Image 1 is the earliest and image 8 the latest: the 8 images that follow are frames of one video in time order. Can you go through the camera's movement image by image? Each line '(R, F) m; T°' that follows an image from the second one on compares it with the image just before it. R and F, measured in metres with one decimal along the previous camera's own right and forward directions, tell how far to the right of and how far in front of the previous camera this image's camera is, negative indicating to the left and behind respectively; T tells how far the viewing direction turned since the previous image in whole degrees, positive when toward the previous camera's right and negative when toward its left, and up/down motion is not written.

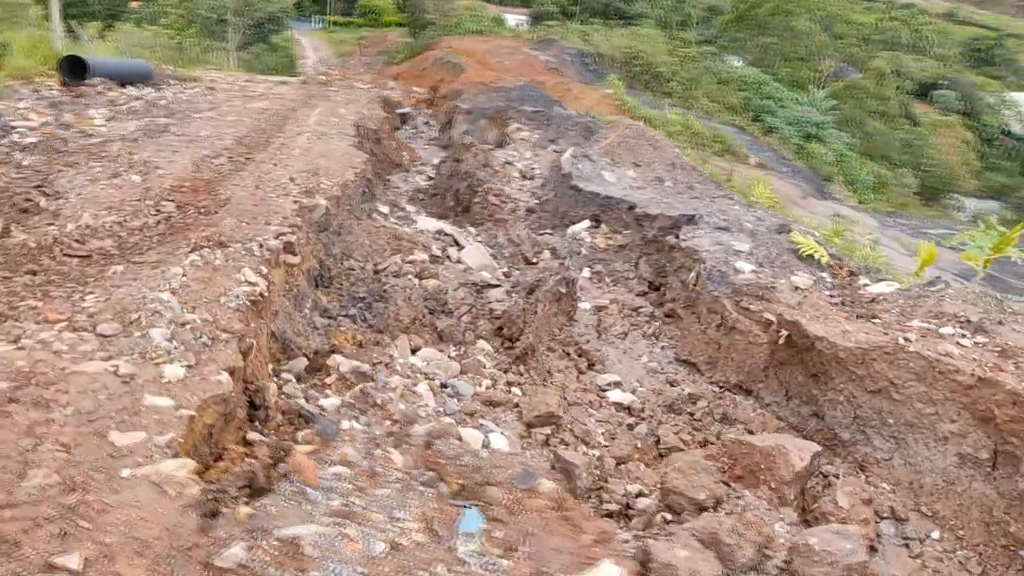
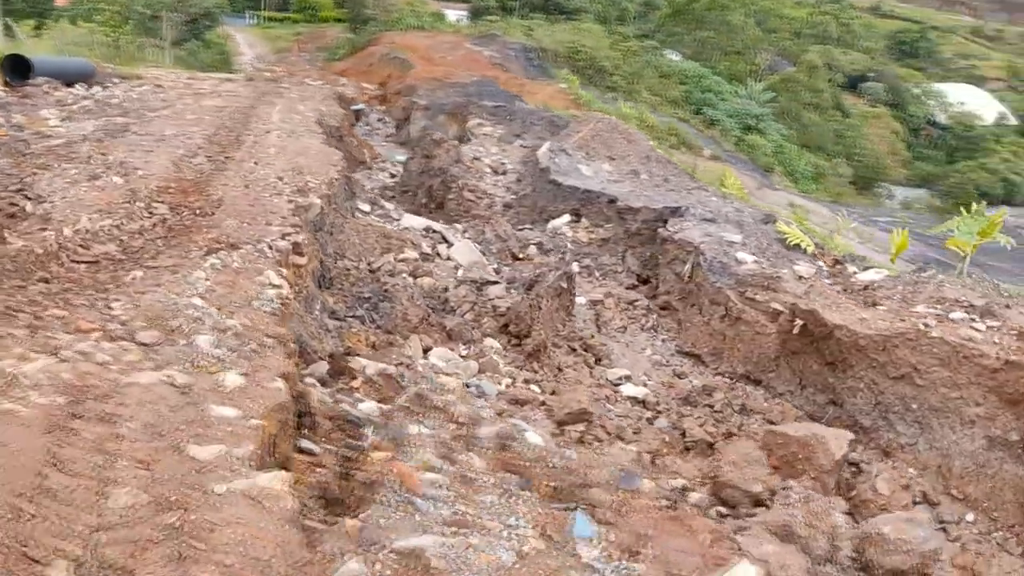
(-0.3, +0.1) m; +4°
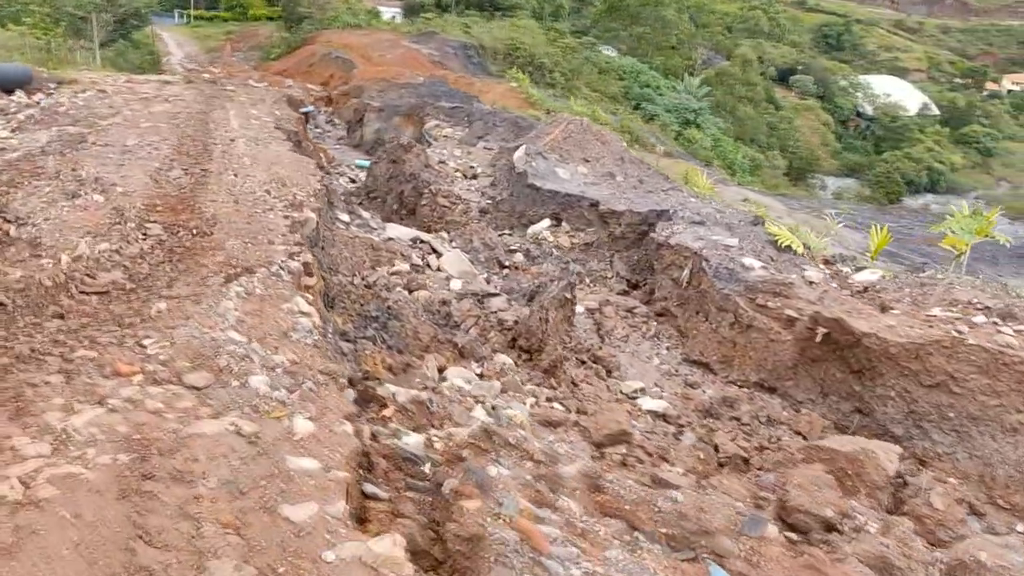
(-0.4, +0.1) m; +4°
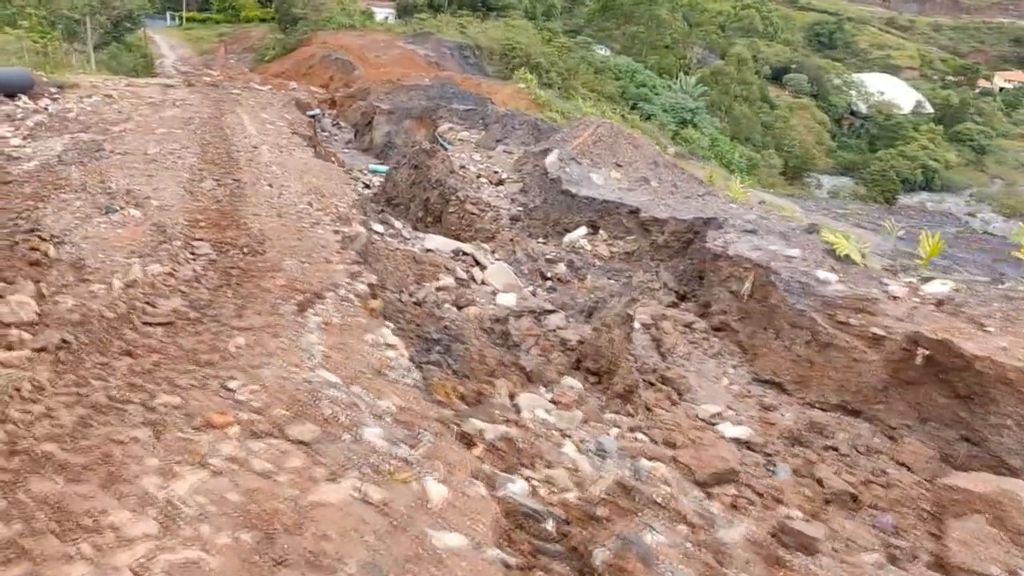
(-0.4, +0.3) m; 0°
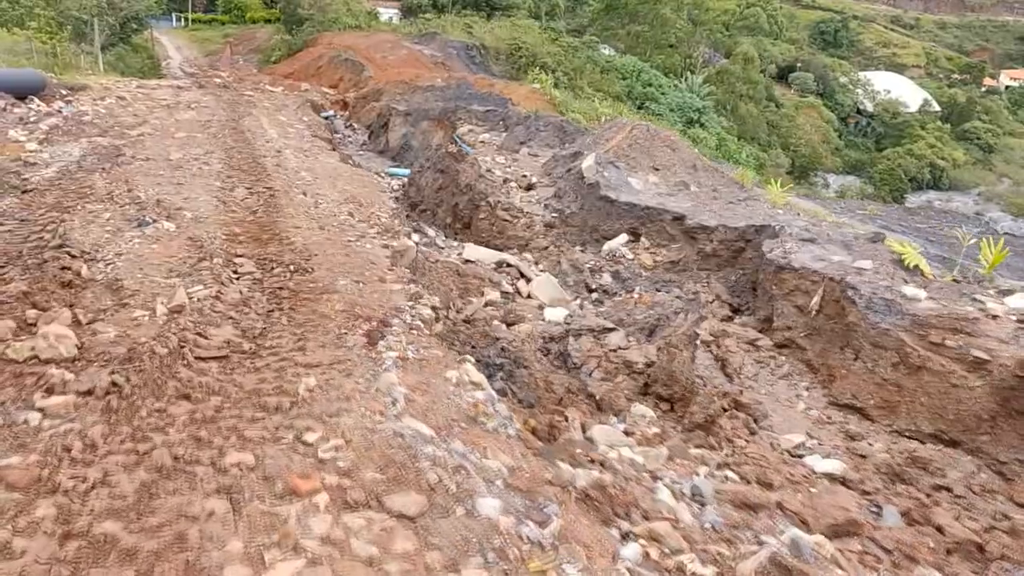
(-0.3, +0.3) m; 0°
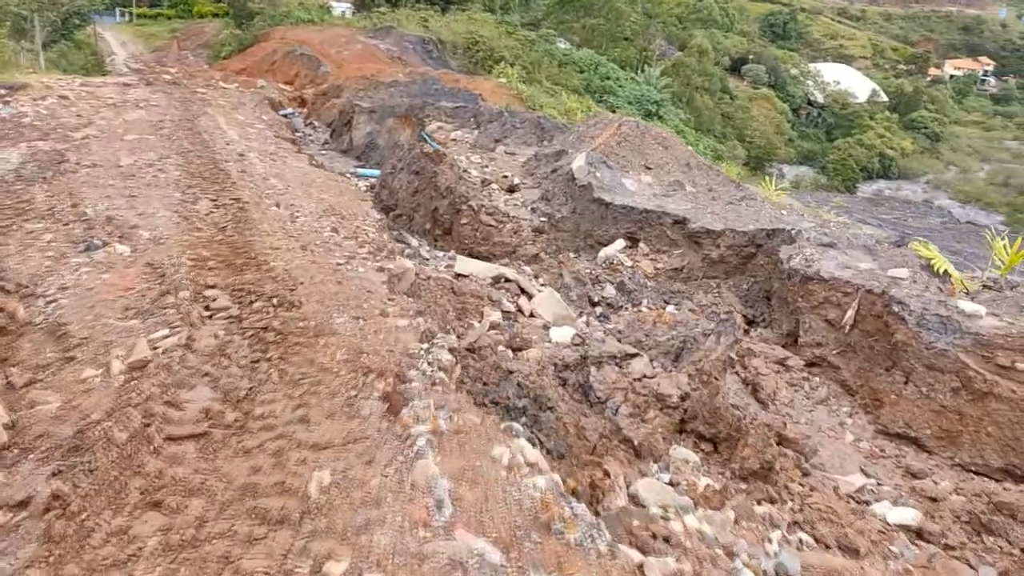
(-0.2, +0.6) m; +3°
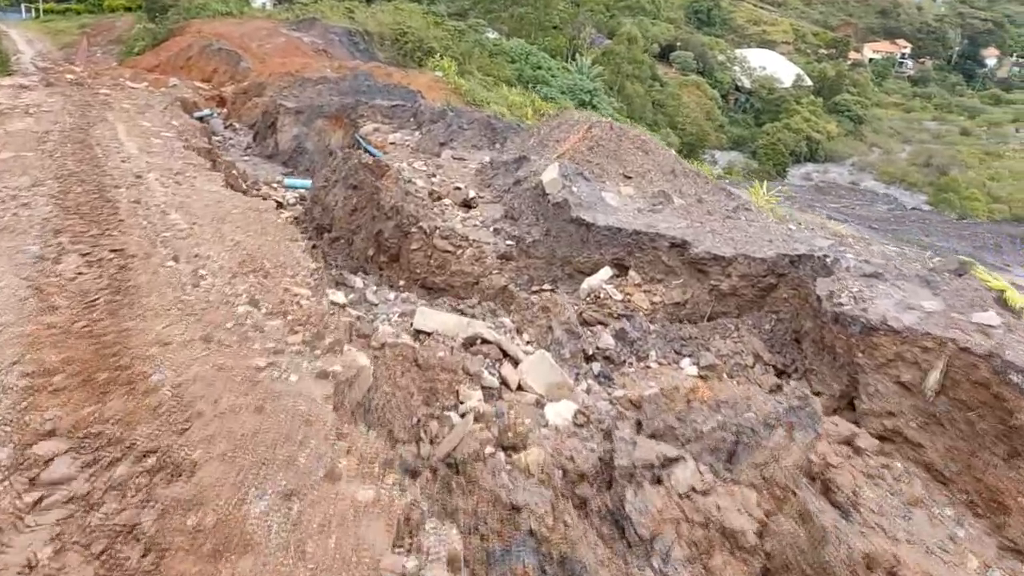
(-0.2, +1.2) m; +4°
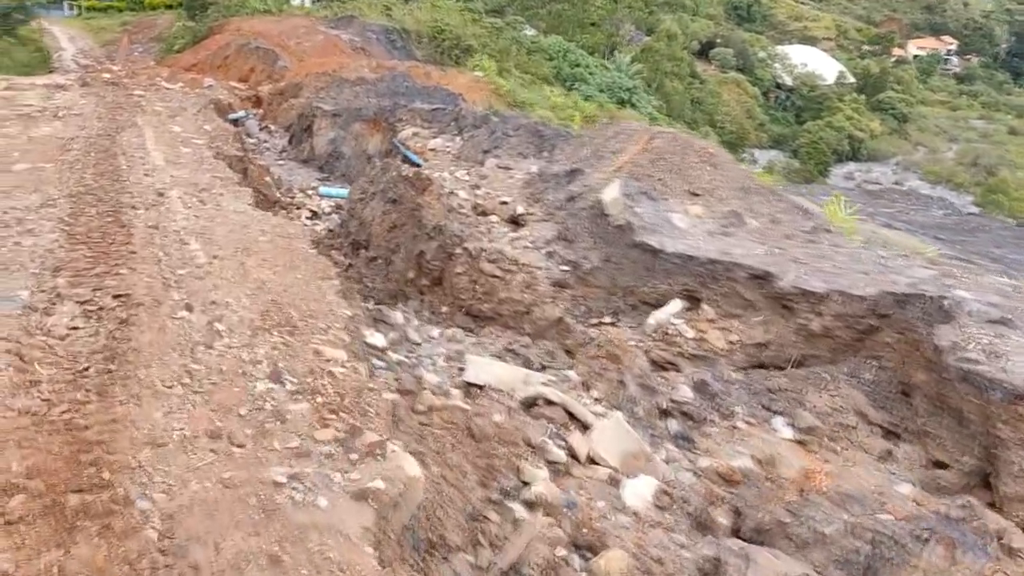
(-0.1, +0.6) m; -2°
